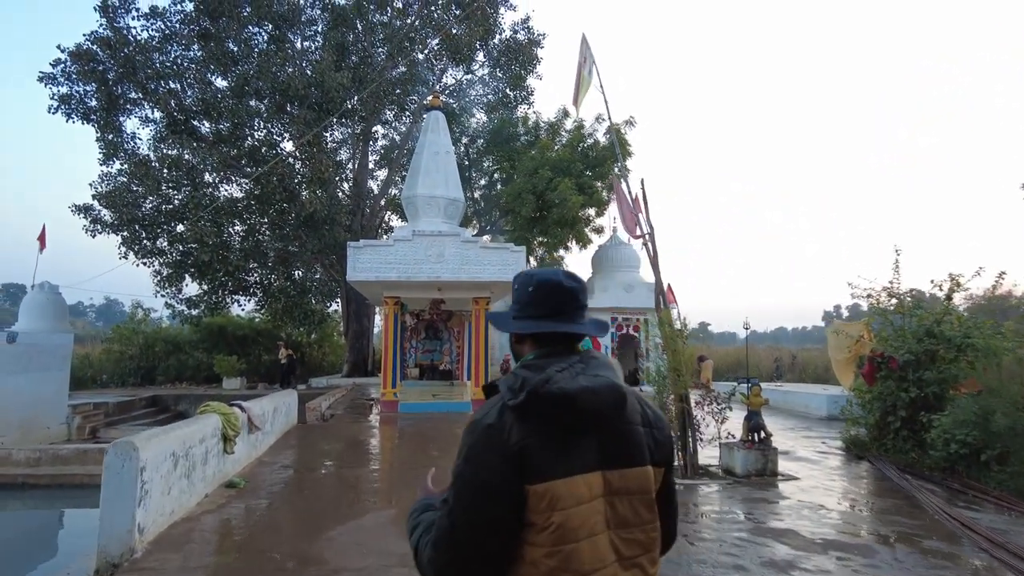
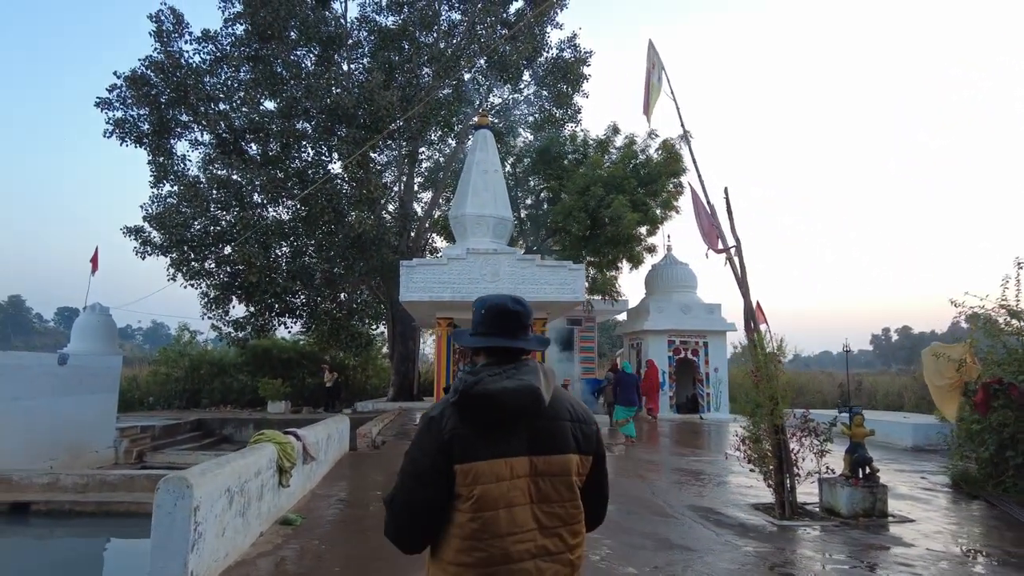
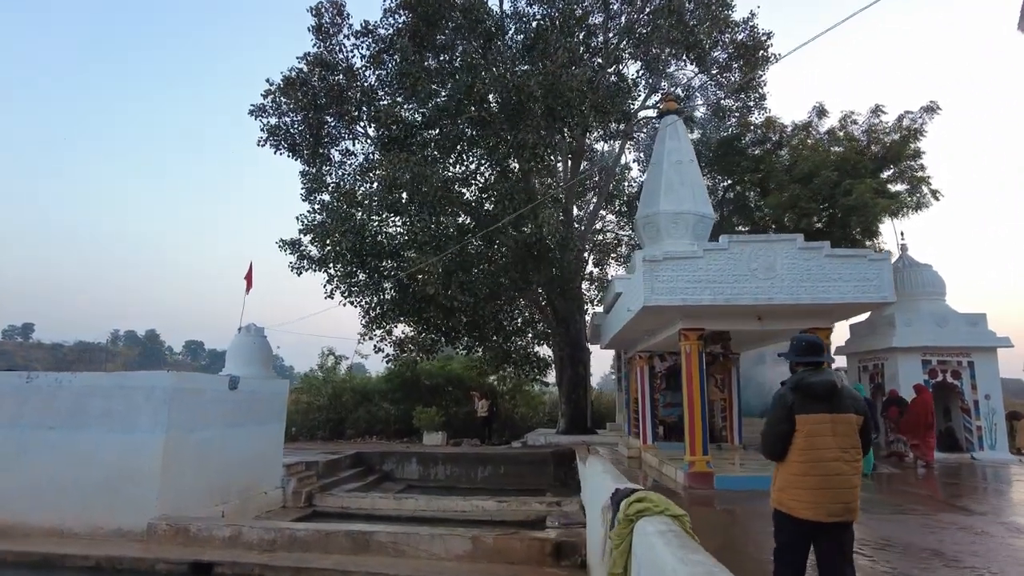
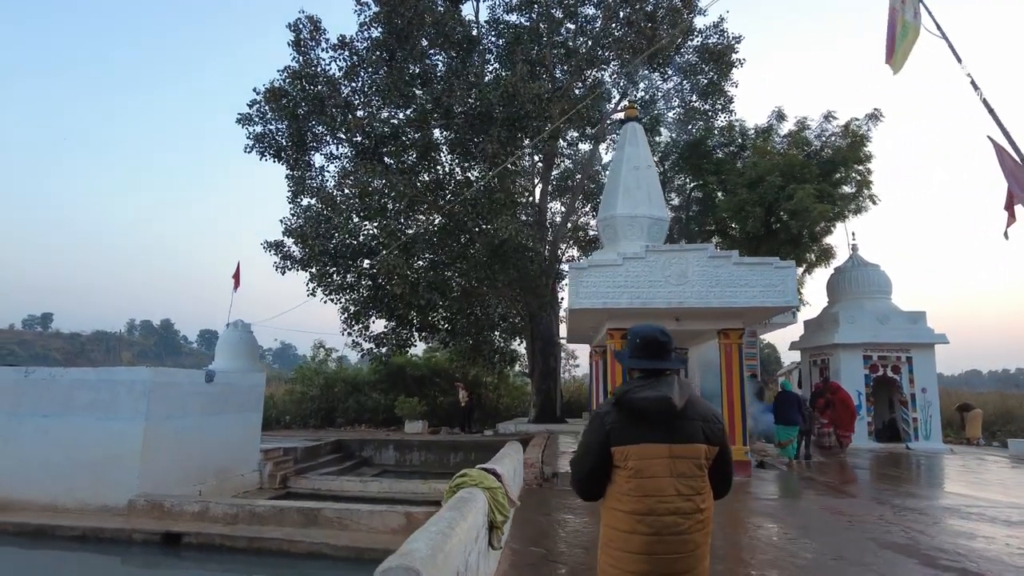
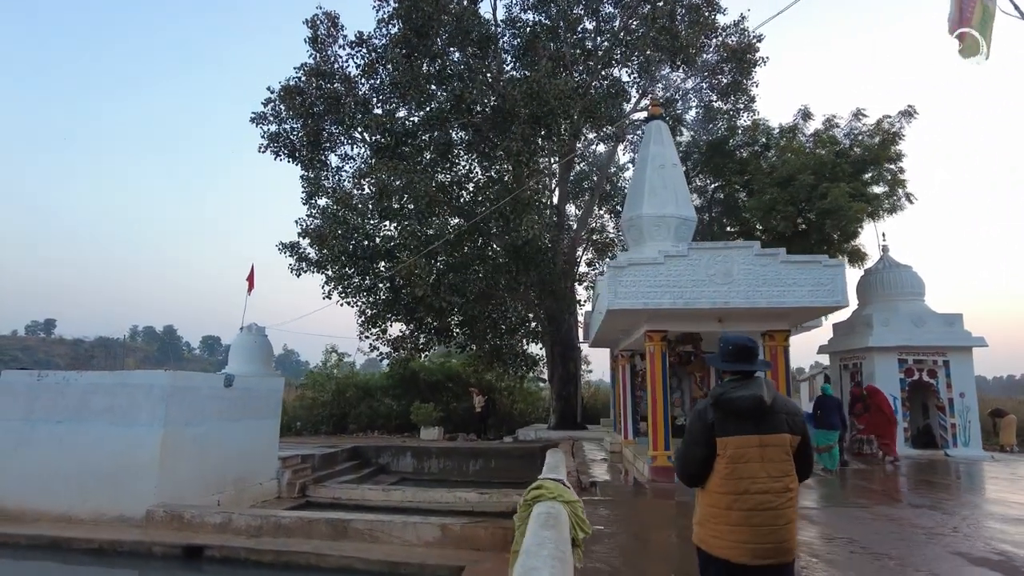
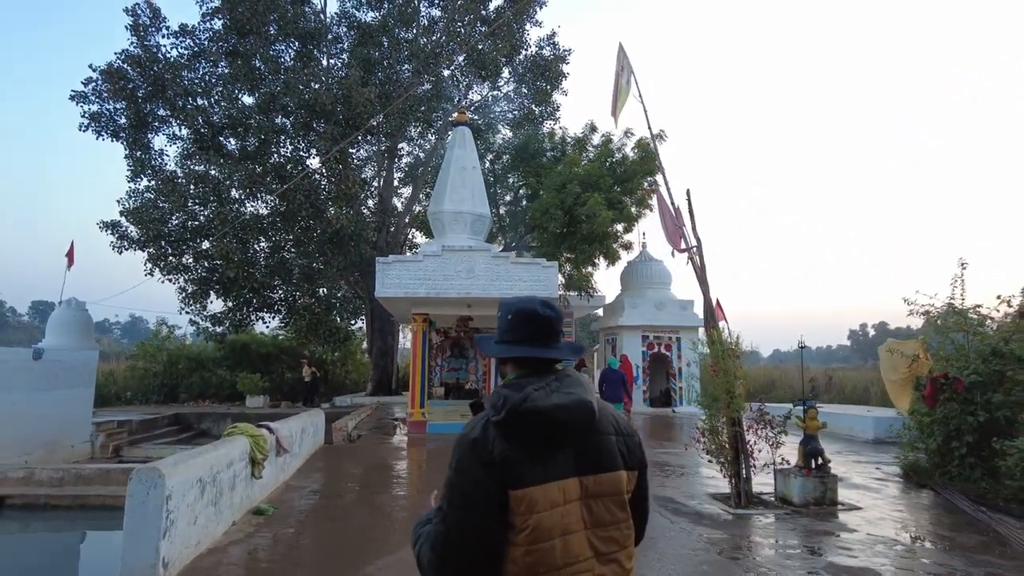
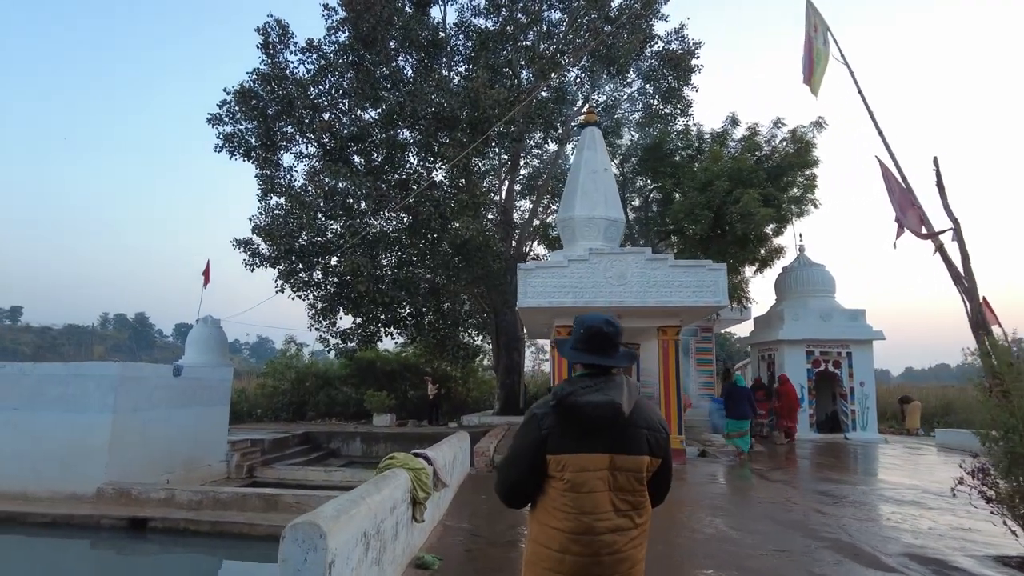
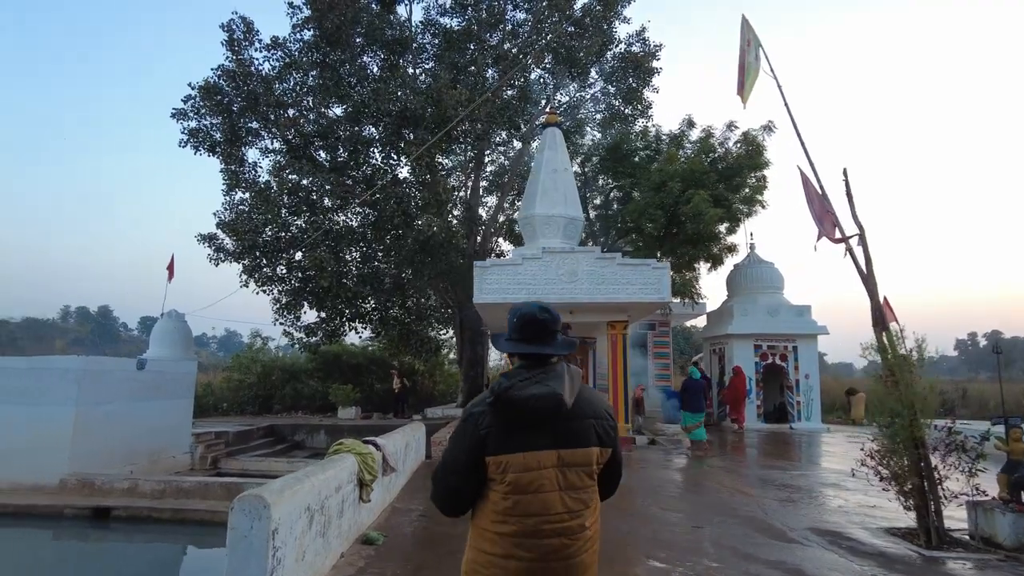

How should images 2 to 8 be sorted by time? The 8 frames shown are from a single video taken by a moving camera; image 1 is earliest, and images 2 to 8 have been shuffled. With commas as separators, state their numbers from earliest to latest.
6, 2, 8, 7, 4, 5, 3
